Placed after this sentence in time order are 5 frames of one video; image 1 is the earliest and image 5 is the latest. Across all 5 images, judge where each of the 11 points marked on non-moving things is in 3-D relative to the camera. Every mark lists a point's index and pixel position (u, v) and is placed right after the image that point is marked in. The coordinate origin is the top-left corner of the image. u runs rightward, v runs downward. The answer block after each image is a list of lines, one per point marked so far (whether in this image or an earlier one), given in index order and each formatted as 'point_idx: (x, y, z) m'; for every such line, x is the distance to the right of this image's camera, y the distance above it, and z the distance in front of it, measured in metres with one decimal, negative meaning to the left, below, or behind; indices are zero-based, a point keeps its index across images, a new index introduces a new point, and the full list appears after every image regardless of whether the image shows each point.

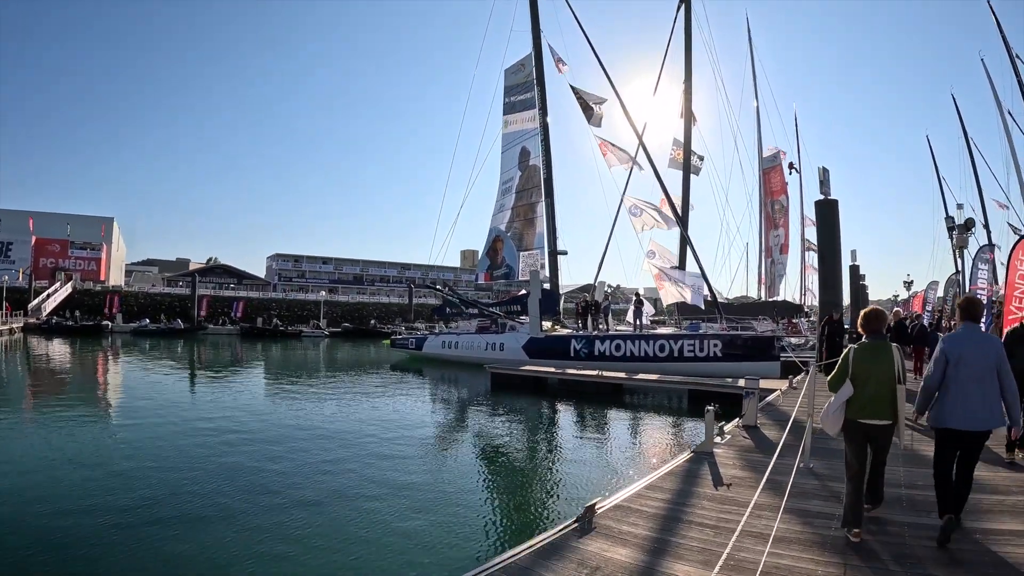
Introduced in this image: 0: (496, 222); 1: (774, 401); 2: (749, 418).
0: (-1.0, +2.4, +18.6) m
1: (+3.3, -1.5, +7.1) m
2: (+2.4, -1.3, +5.6) m
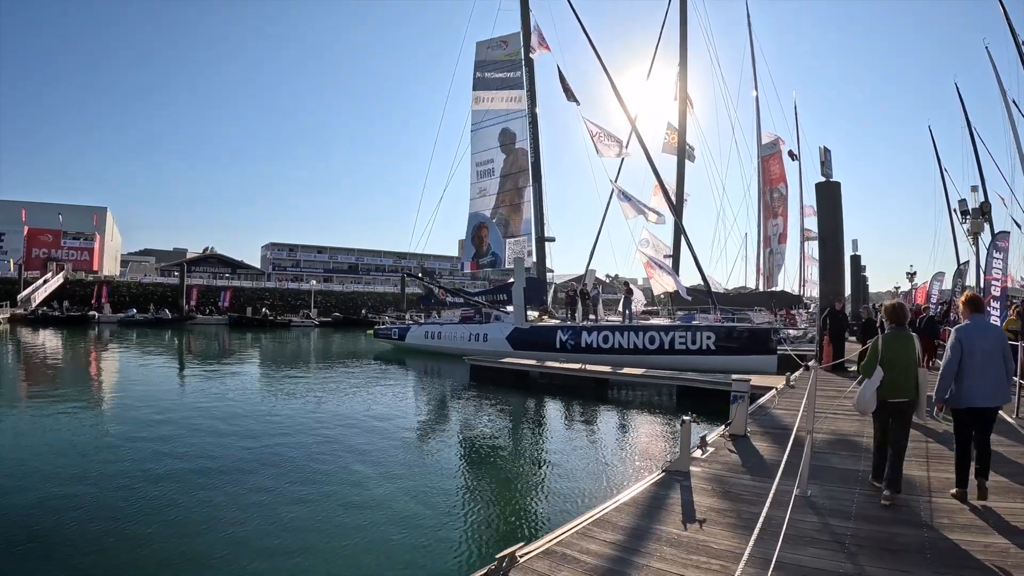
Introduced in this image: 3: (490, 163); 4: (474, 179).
0: (-1.5, +2.7, +17.8) m
1: (+2.9, -1.3, +6.3) m
2: (+1.9, -1.2, +4.8) m
3: (-1.0, +4.0, +17.6) m
4: (-1.6, +3.6, +17.8) m
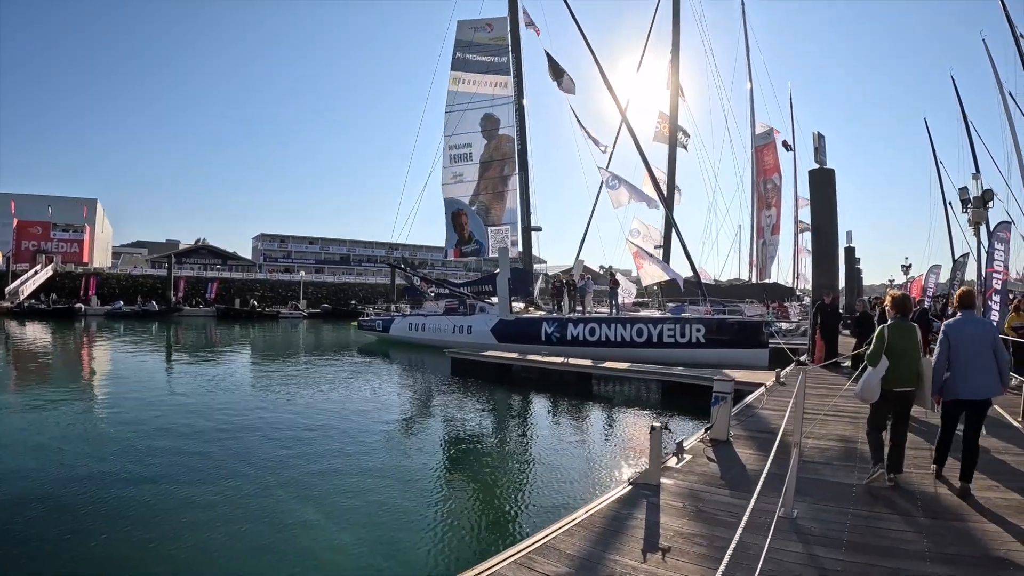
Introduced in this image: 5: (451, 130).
0: (-1.9, +3.0, +17.2) m
1: (+2.5, -1.2, +5.9) m
2: (+1.6, -1.1, +4.4) m
3: (-1.4, +4.3, +17.1) m
4: (-2.0, +3.8, +17.2) m
5: (-1.9, +4.9, +17.3) m
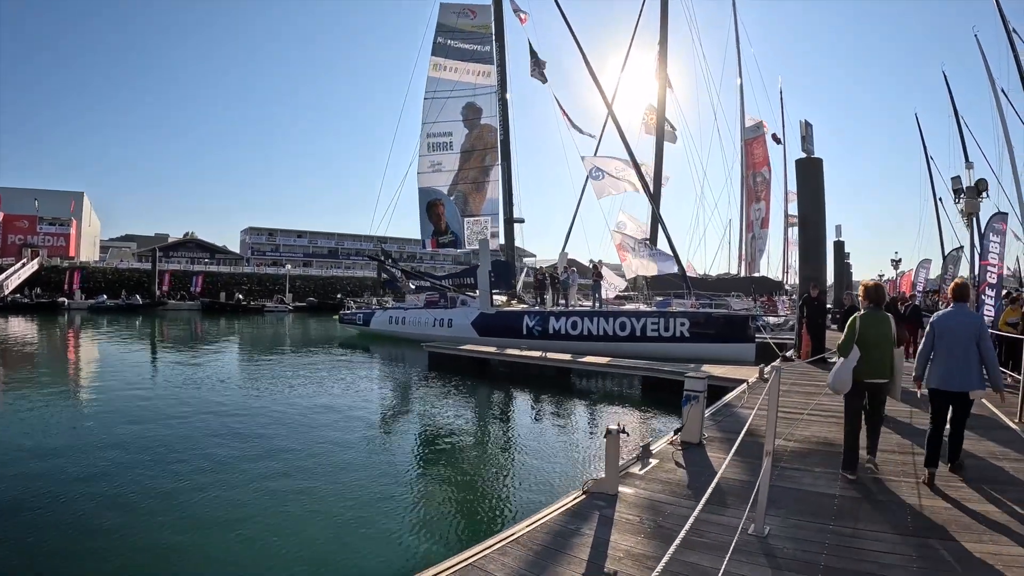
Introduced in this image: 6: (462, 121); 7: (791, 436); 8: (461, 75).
0: (-2.4, +3.2, +16.8) m
1: (+2.2, -1.1, +5.5) m
2: (+1.3, -1.0, +4.0) m
3: (-1.9, +4.5, +16.6) m
4: (-2.5, +4.1, +16.8) m
5: (-2.4, +5.1, +16.8) m
6: (-1.5, +4.9, +16.6) m
7: (+2.2, -1.2, +4.5) m
8: (-1.5, +6.3, +16.5) m
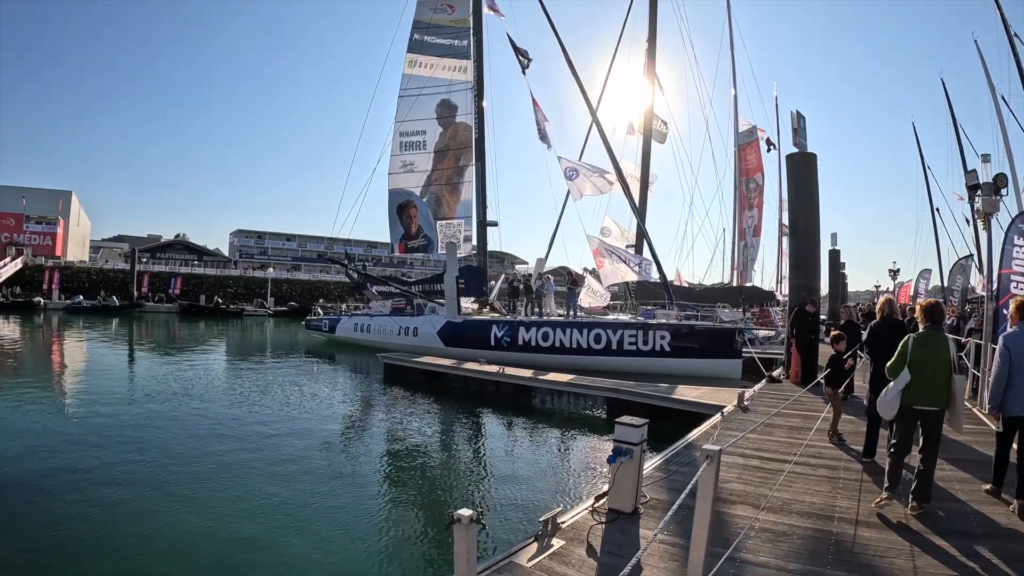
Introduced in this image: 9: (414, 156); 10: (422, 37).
0: (-3.1, +3.0, +15.7) m
1: (+1.5, -1.2, +4.4) m
2: (+0.6, -1.1, +2.9) m
3: (-2.6, +4.3, +15.6) m
4: (-3.2, +3.9, +15.7) m
5: (-3.1, +4.9, +15.8) m
6: (-2.1, +4.8, +15.6) m
7: (+1.6, -1.3, +3.4) m
8: (-2.1, +6.1, +15.6) m
9: (-2.7, +3.7, +15.6) m
10: (-2.6, +7.3, +16.0) m
